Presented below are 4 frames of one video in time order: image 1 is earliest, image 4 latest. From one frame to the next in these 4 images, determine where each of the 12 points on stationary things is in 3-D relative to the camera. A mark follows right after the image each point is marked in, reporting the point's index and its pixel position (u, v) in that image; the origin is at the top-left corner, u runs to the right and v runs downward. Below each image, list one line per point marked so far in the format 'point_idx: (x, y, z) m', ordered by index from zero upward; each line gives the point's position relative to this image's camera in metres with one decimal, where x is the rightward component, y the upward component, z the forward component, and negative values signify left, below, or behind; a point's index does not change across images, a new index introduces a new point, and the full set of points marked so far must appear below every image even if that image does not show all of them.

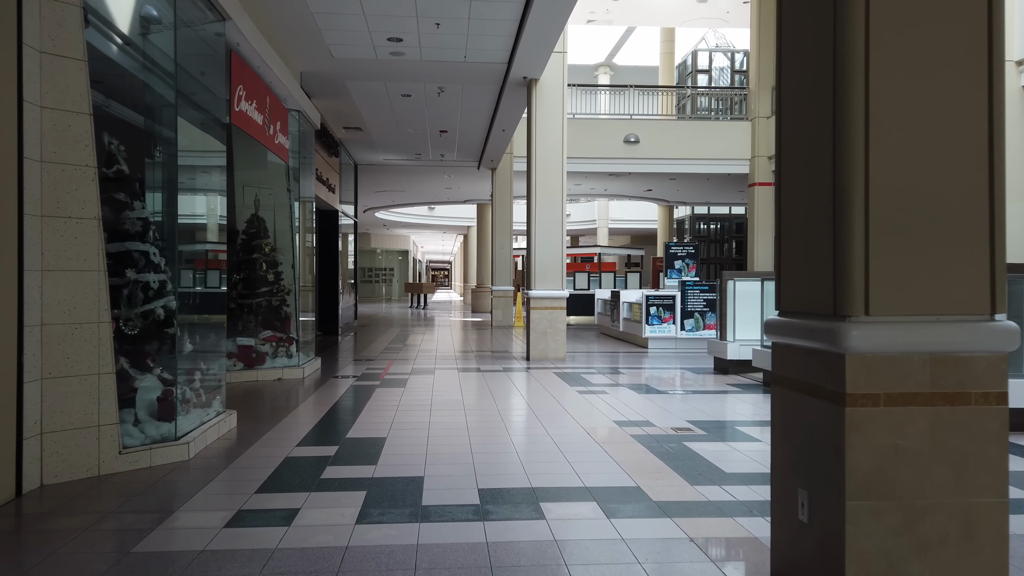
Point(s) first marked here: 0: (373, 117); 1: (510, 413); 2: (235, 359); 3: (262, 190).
0: (-2.2, +2.7, +12.3) m
1: (-0.1, -1.0, +6.4) m
2: (-2.8, -0.7, +7.7) m
3: (-2.6, +1.0, +8.2) m
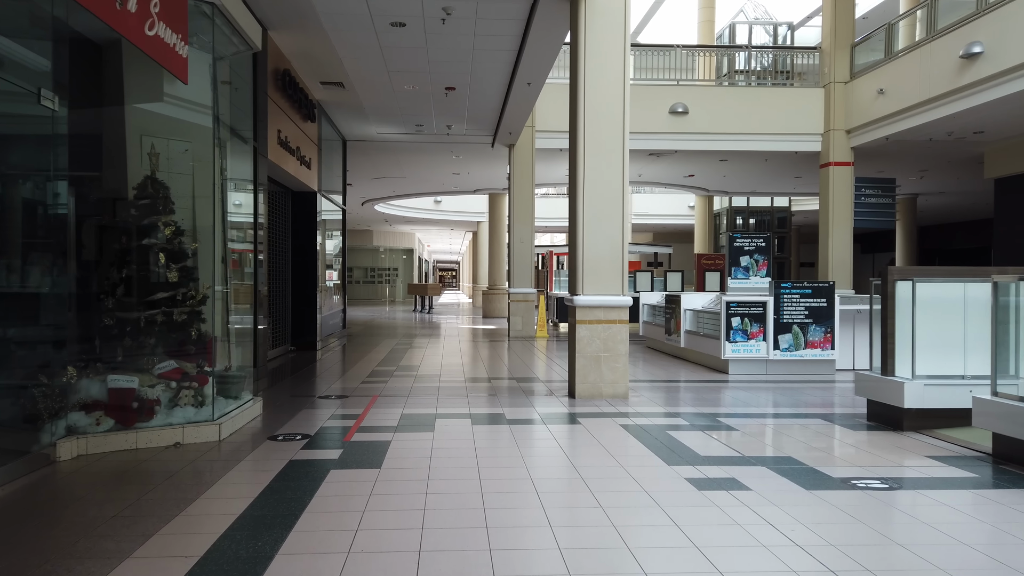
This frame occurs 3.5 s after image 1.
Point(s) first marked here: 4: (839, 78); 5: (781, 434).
0: (-1.9, +2.7, +9.3) m
1: (+0.2, -1.0, +3.4) m
2: (-2.5, -0.8, +4.7) m
3: (-2.3, +1.0, +5.2) m
4: (+6.0, +3.9, +14.3) m
5: (+1.9, -1.0, +5.5) m
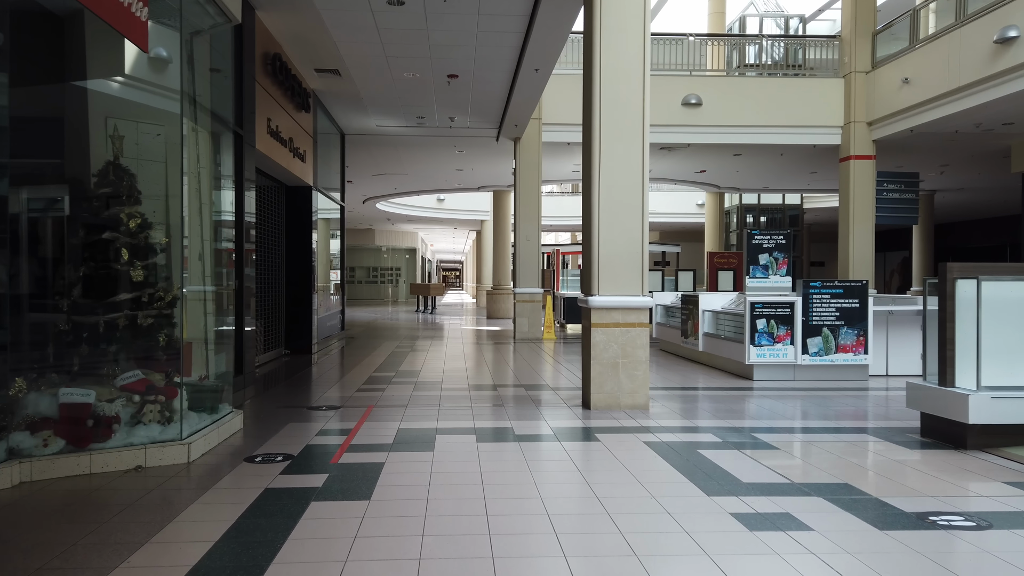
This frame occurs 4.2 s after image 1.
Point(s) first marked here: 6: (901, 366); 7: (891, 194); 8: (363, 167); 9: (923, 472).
0: (-1.8, +2.7, +8.7) m
1: (+0.3, -1.0, +2.8) m
2: (-2.4, -0.8, +4.1) m
3: (-2.3, +1.0, +4.6) m
4: (+6.1, +3.9, +13.7) m
5: (+2.0, -1.0, +4.8) m
6: (+4.1, -0.8, +8.2) m
7: (+6.8, +1.7, +13.8) m
8: (-3.3, +2.7, +17.2) m
9: (+2.3, -1.0, +4.3) m
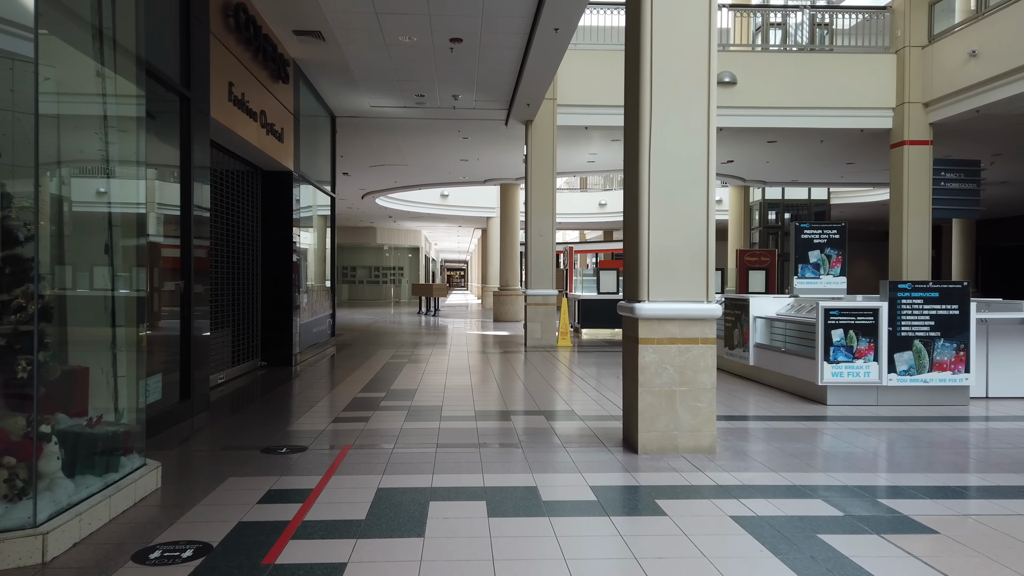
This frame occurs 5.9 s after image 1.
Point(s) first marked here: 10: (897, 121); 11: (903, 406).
0: (-1.7, +2.7, +7.2) m
1: (+0.4, -1.0, +1.3) m
2: (-2.3, -0.8, +2.7) m
3: (-2.2, +1.0, +3.2) m
4: (+6.3, +3.9, +12.2) m
5: (+2.1, -1.0, +3.4) m
6: (+4.2, -0.8, +6.7) m
7: (+6.9, +1.6, +12.3) m
8: (-3.1, +2.7, +15.7) m
9: (+2.4, -1.0, +2.8) m
10: (+6.1, +2.7, +12.3) m
11: (+3.2, -1.0, +6.3) m
